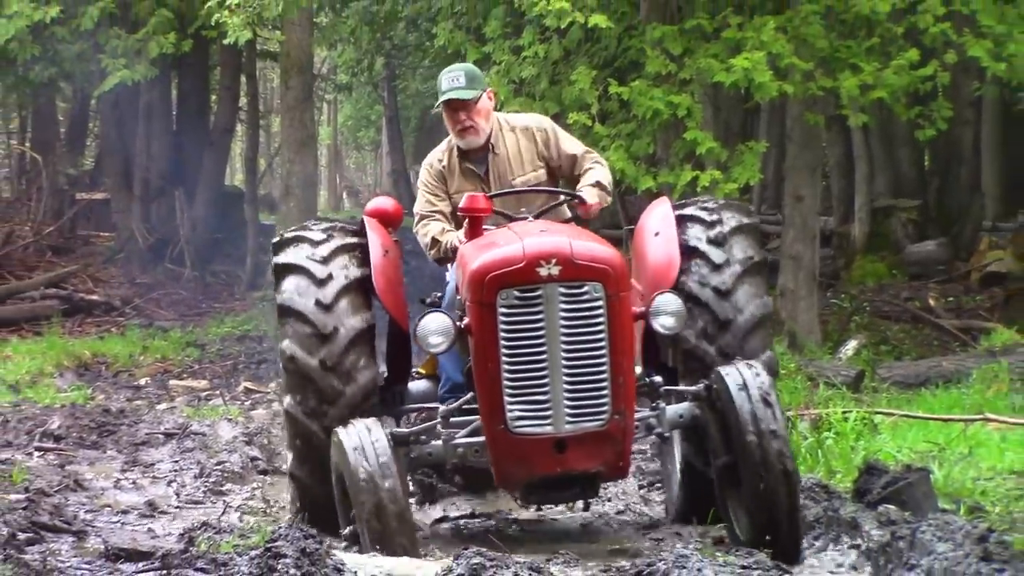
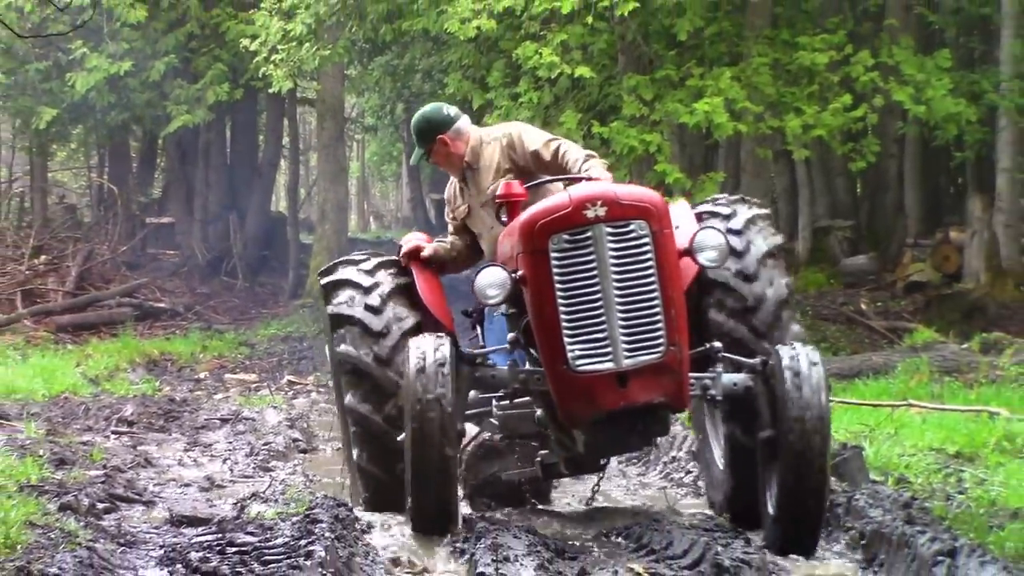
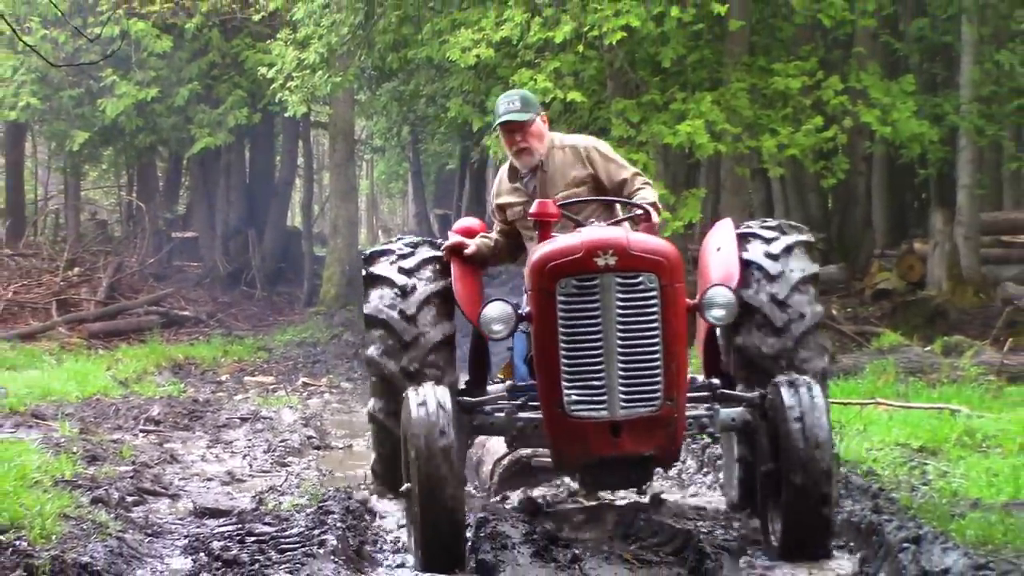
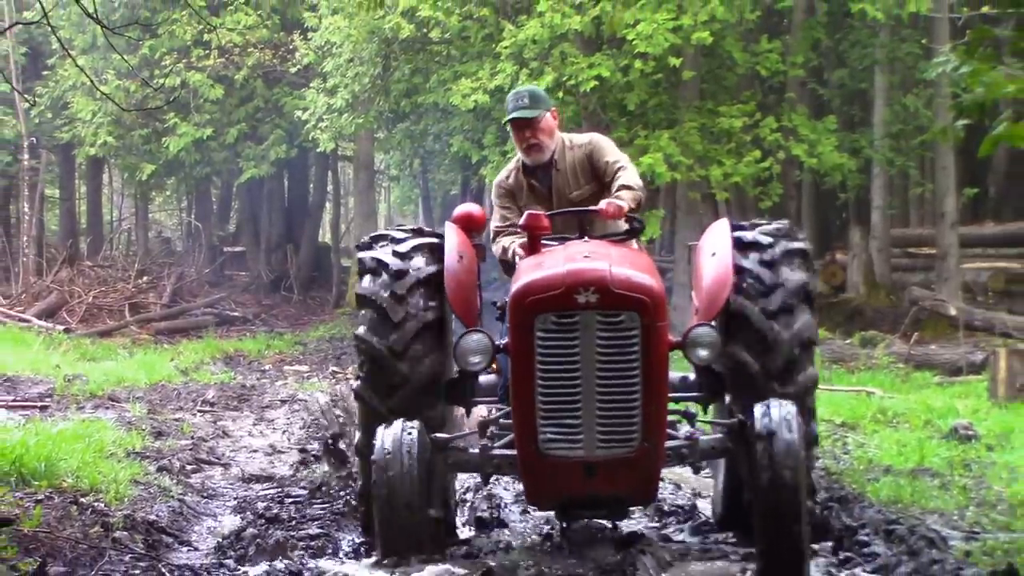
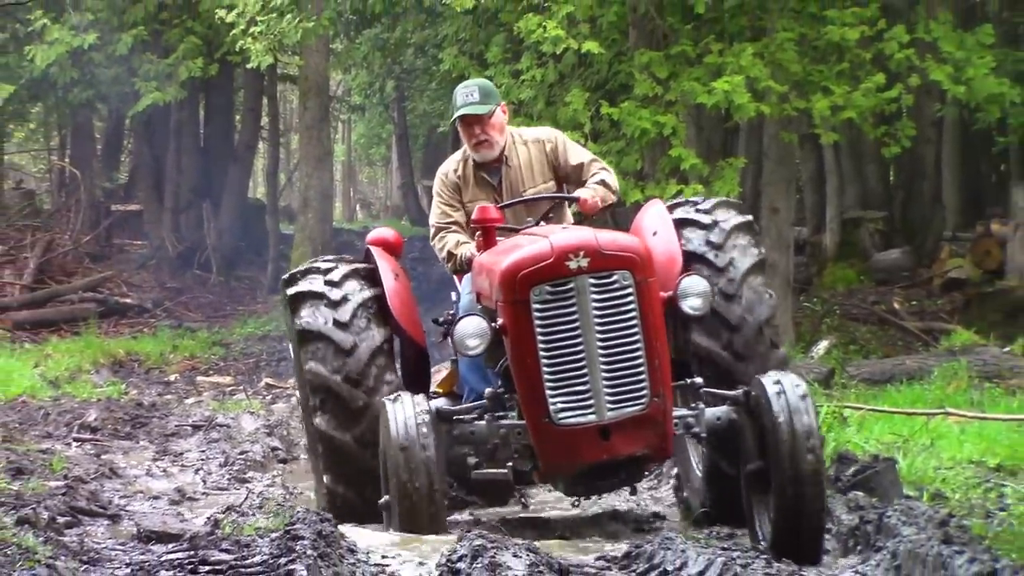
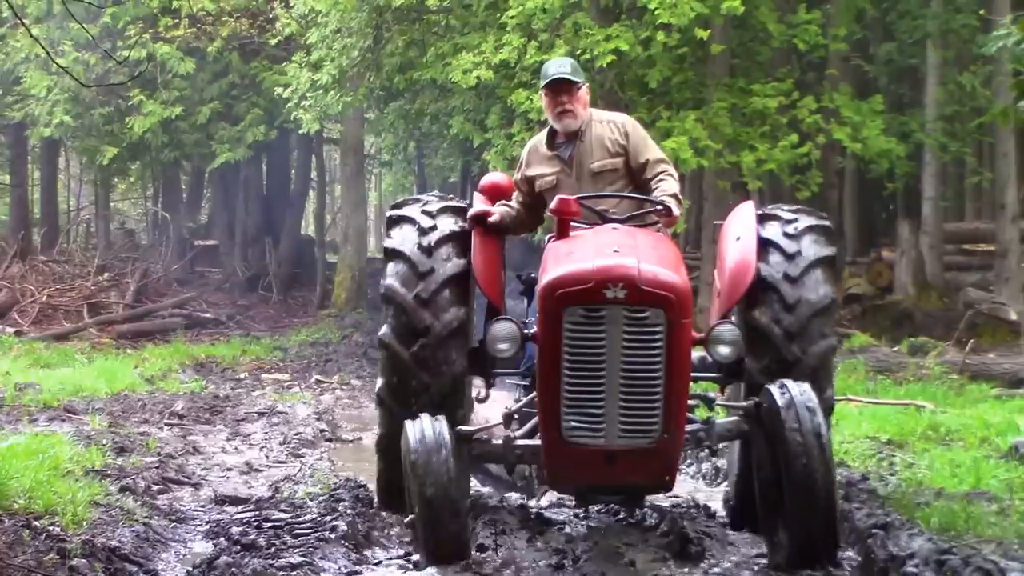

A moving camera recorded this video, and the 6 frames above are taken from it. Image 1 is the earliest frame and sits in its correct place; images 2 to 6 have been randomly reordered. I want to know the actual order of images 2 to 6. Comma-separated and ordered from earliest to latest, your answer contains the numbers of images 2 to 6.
5, 2, 3, 6, 4
